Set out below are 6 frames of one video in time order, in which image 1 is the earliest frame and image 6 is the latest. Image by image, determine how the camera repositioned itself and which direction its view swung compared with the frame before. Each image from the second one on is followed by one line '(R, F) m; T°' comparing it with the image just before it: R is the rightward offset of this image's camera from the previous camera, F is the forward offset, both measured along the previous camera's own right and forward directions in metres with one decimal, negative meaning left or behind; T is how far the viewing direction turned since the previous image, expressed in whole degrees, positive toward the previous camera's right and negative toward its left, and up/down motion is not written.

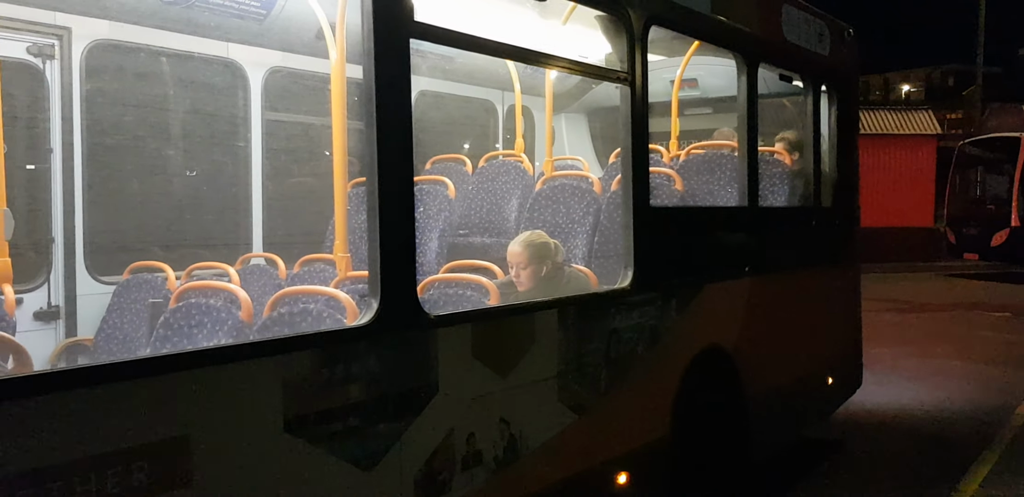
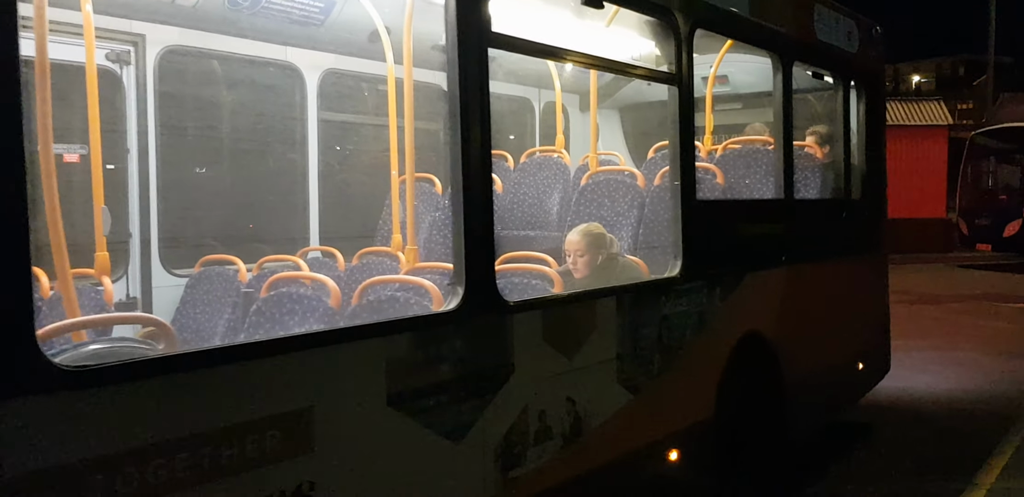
(-0.1, -0.2) m; -1°
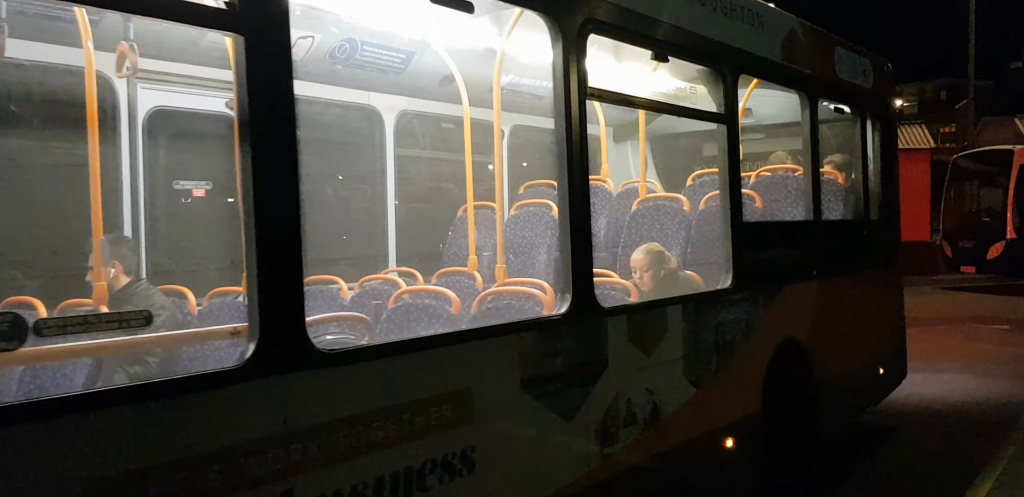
(-0.3, -0.5) m; +1°
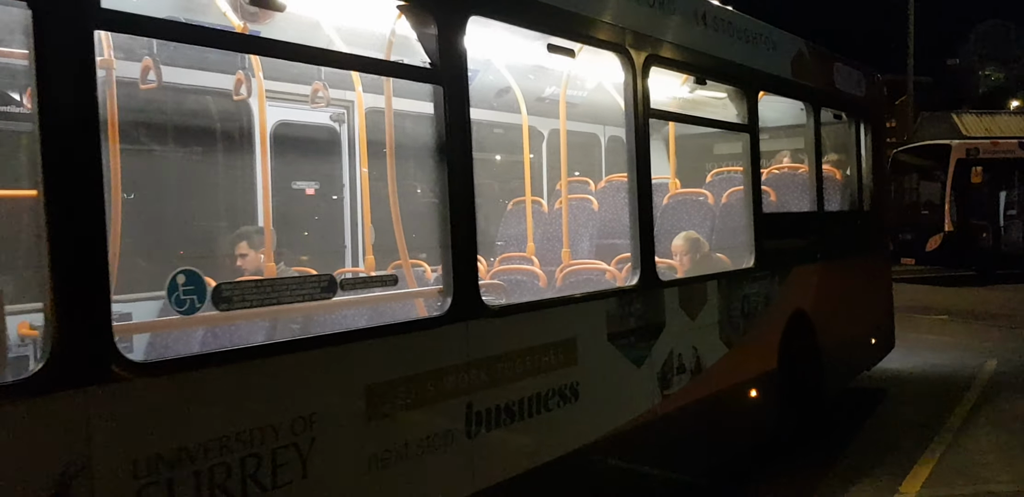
(-0.4, -0.7) m; +3°
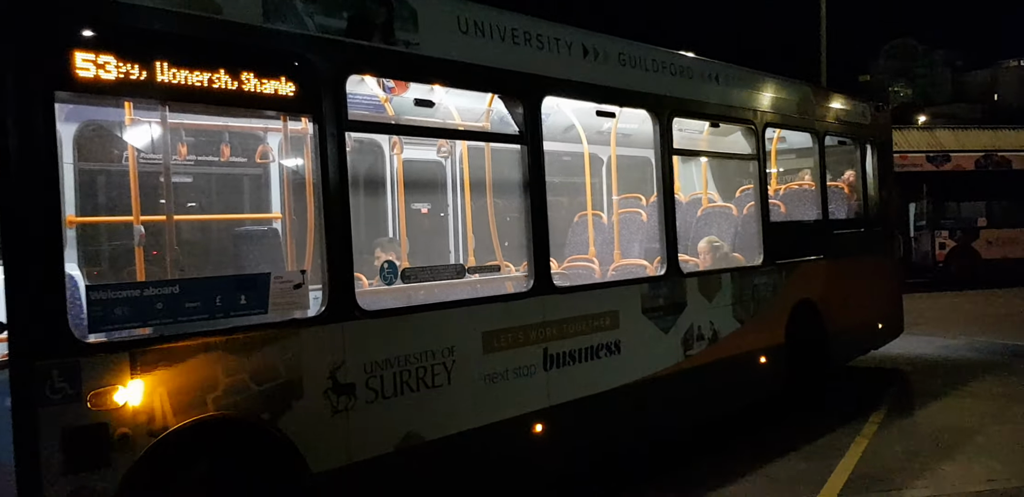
(-0.7, -1.1) m; +4°
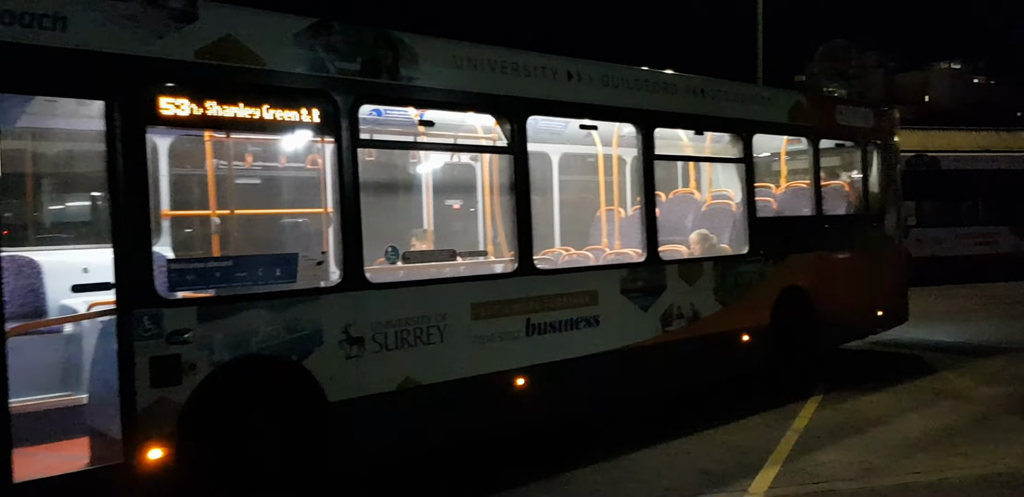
(-0.4, -0.6) m; +3°
